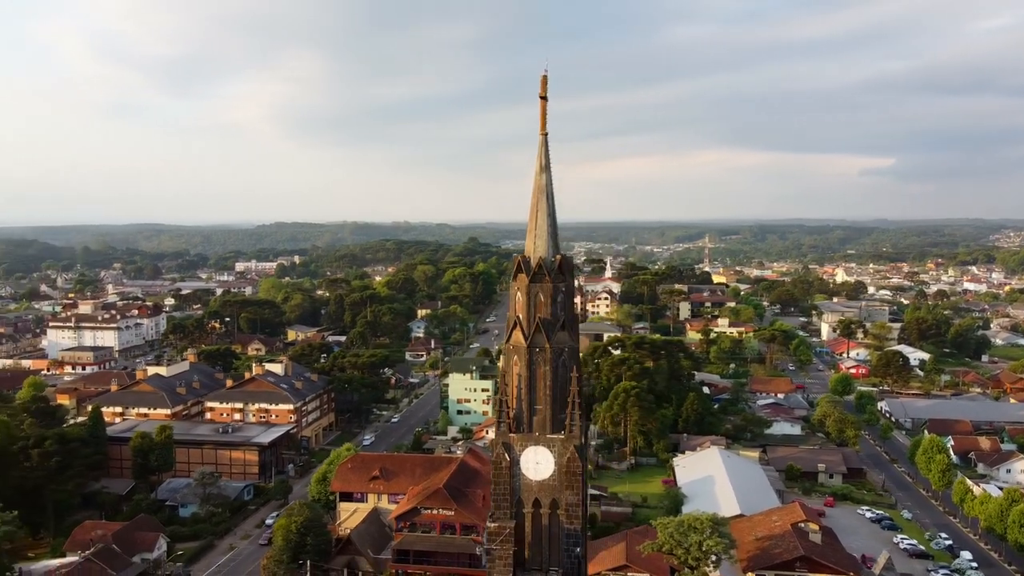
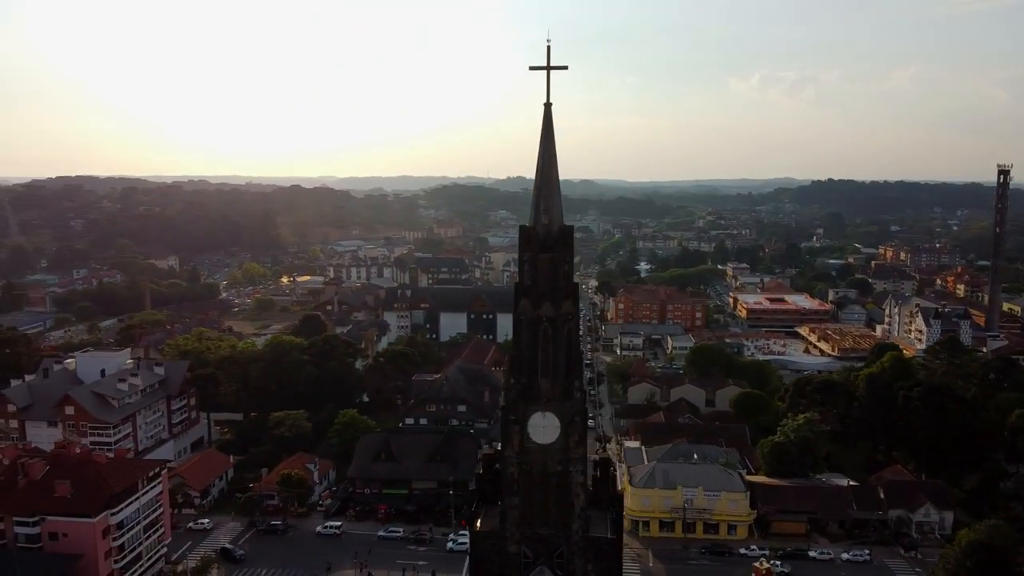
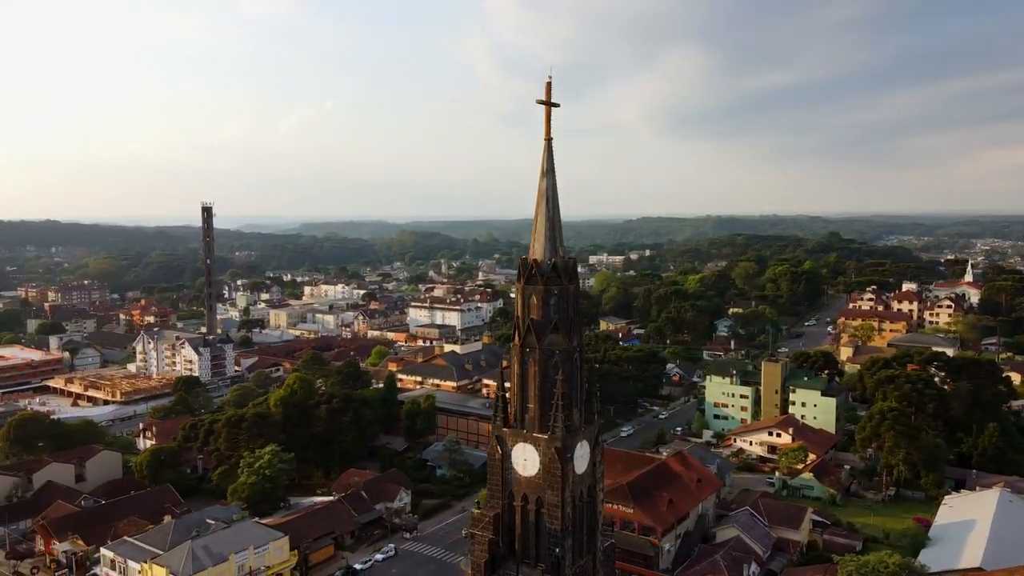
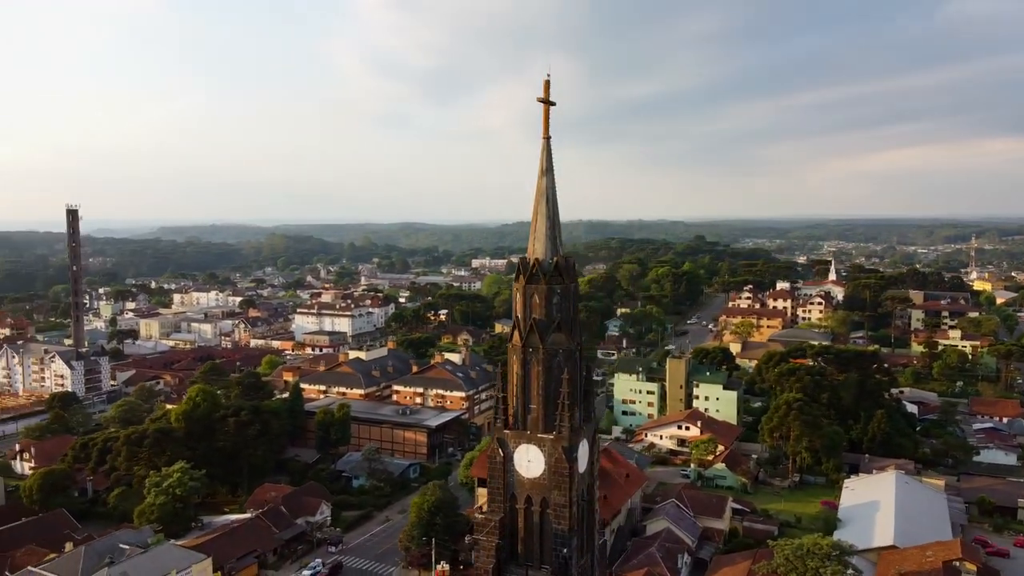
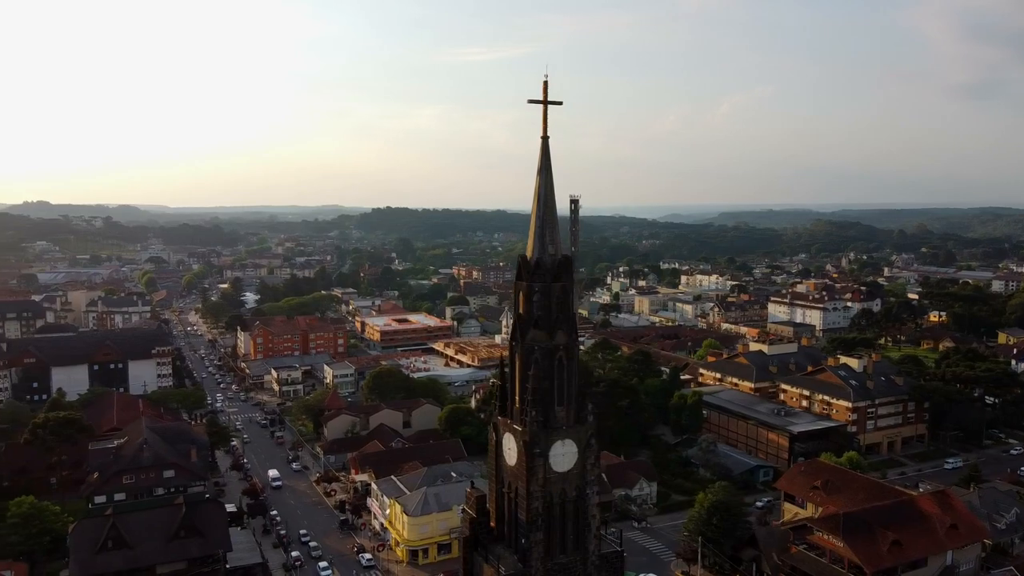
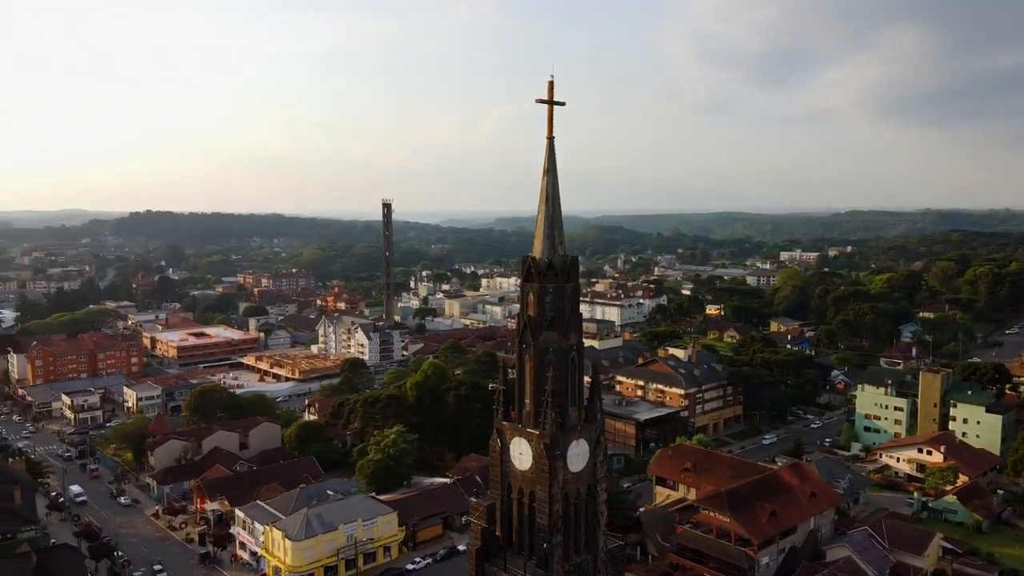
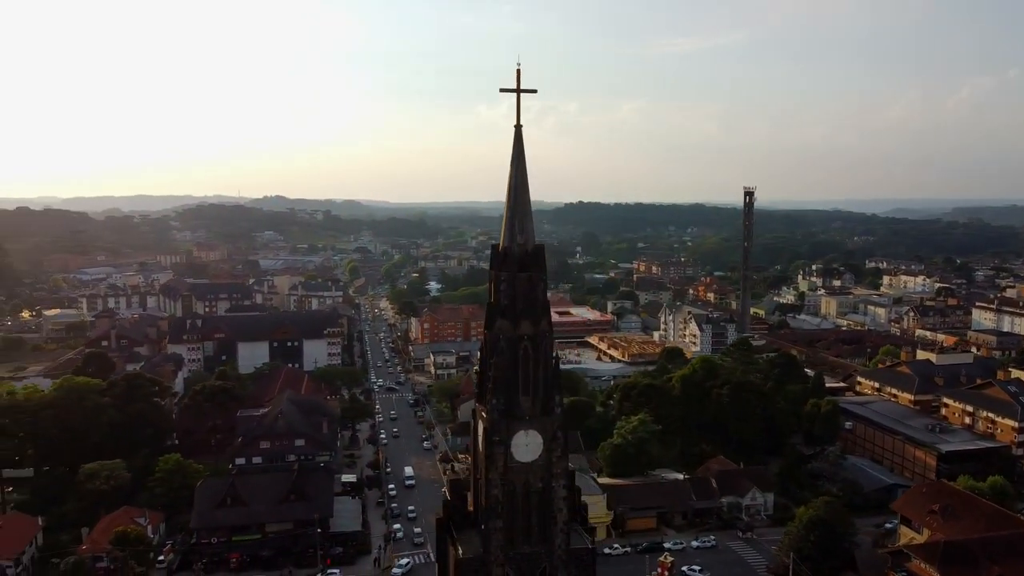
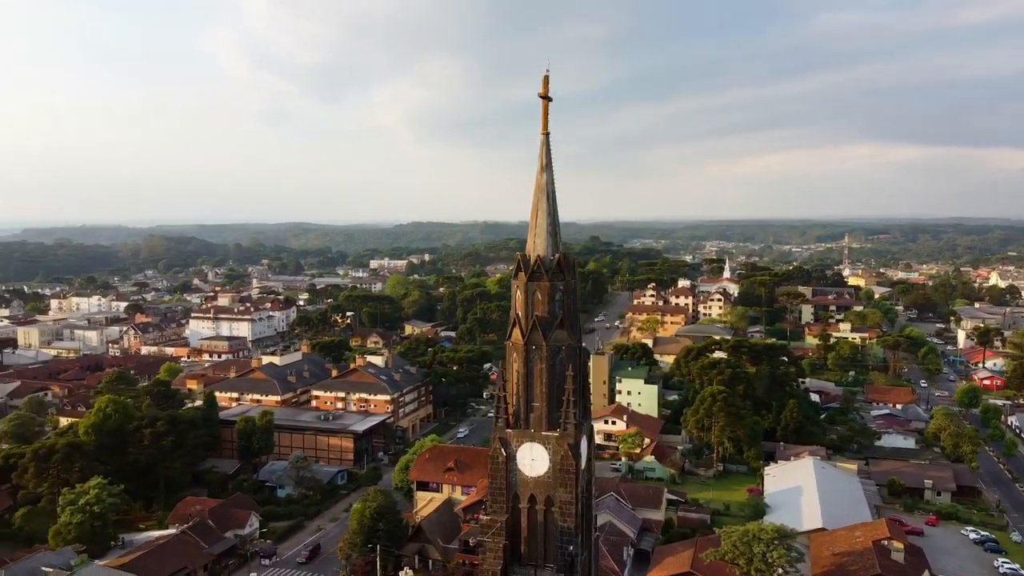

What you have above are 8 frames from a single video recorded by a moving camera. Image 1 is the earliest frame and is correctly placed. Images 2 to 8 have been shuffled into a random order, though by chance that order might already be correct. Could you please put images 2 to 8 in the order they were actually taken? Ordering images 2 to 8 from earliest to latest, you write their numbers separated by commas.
8, 4, 3, 6, 5, 7, 2
